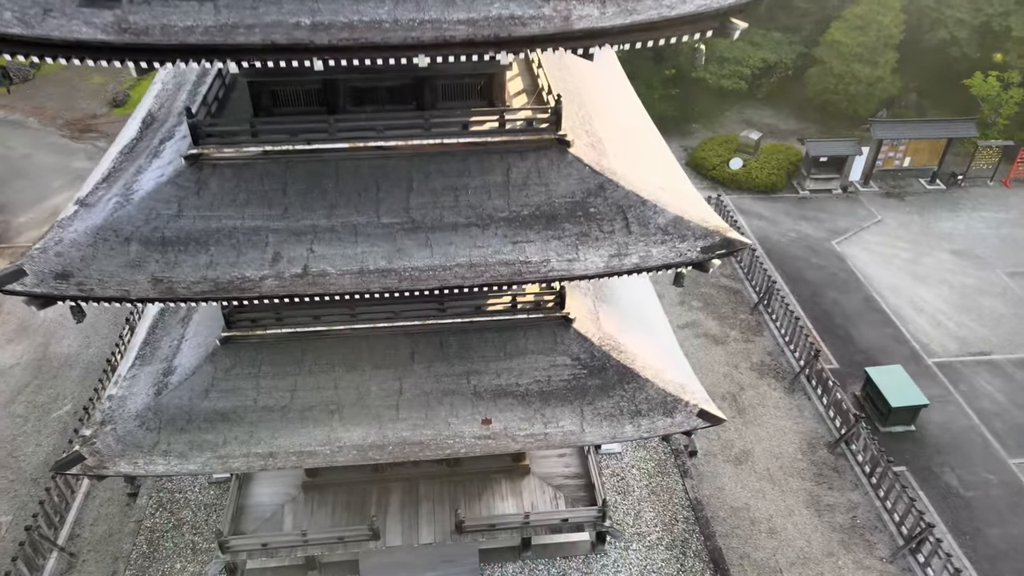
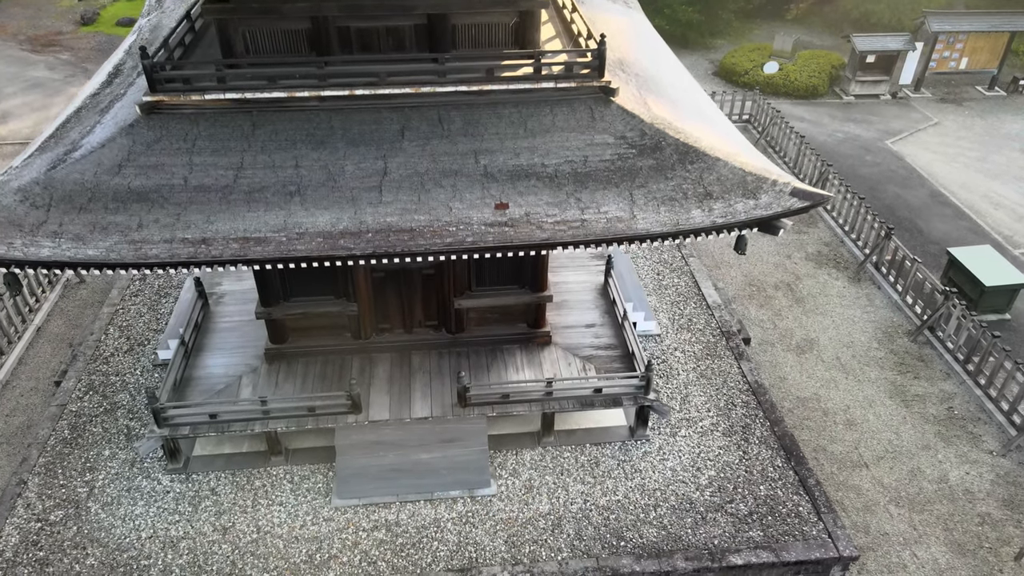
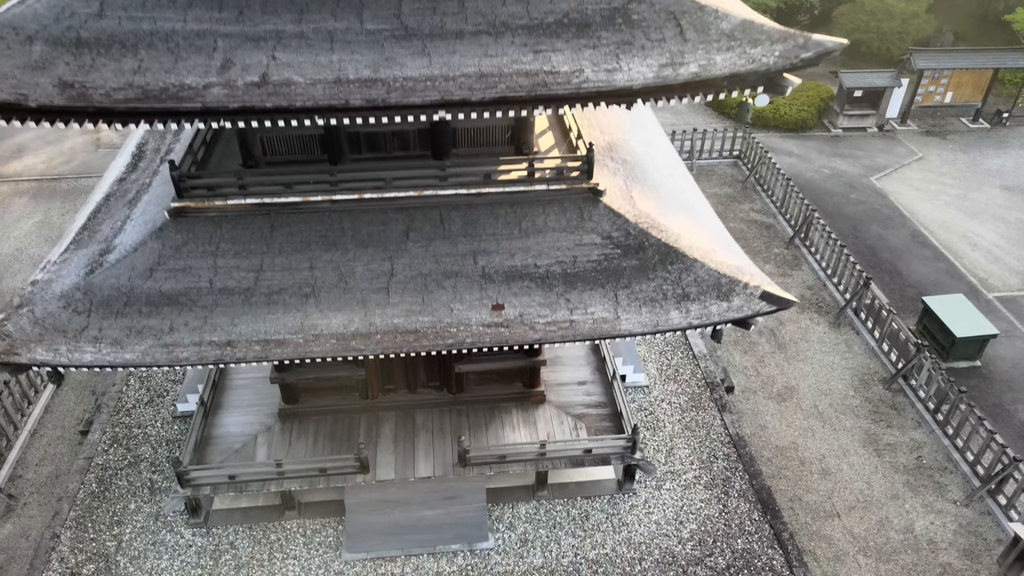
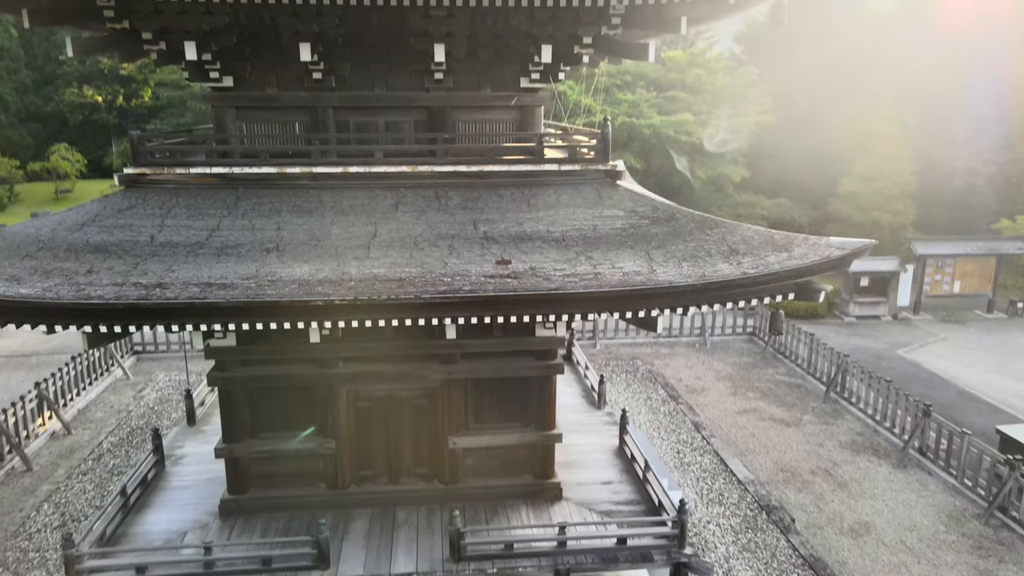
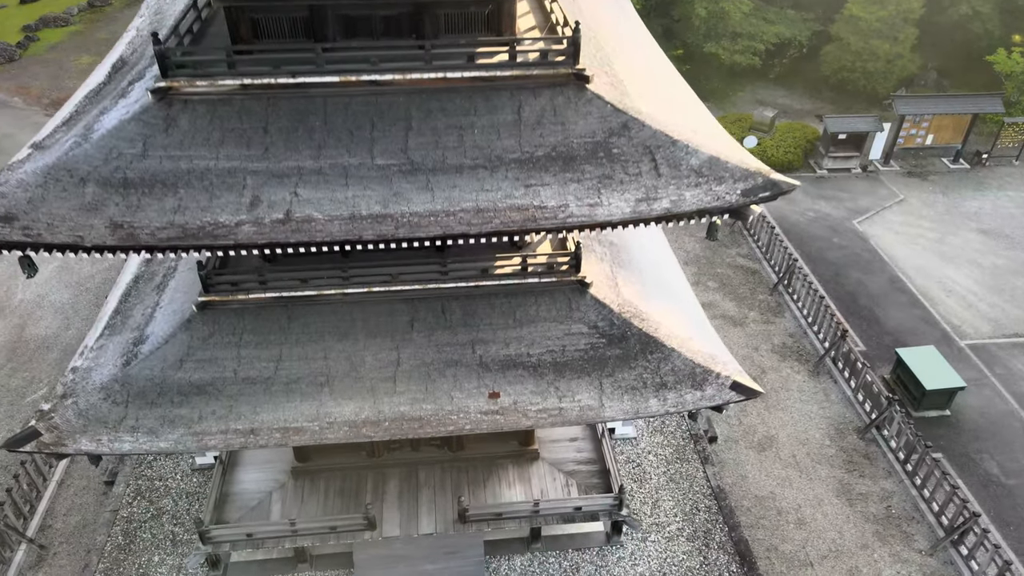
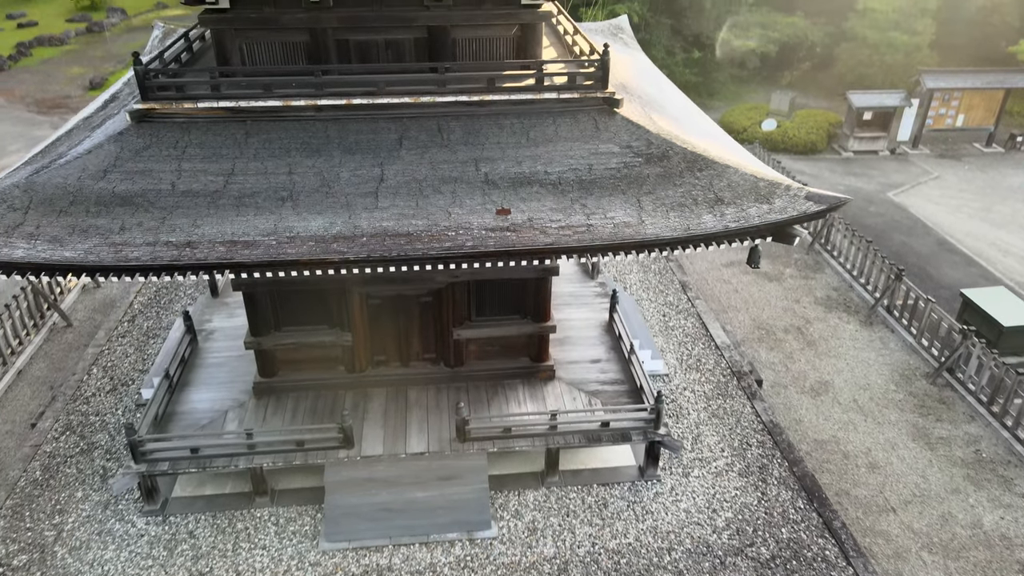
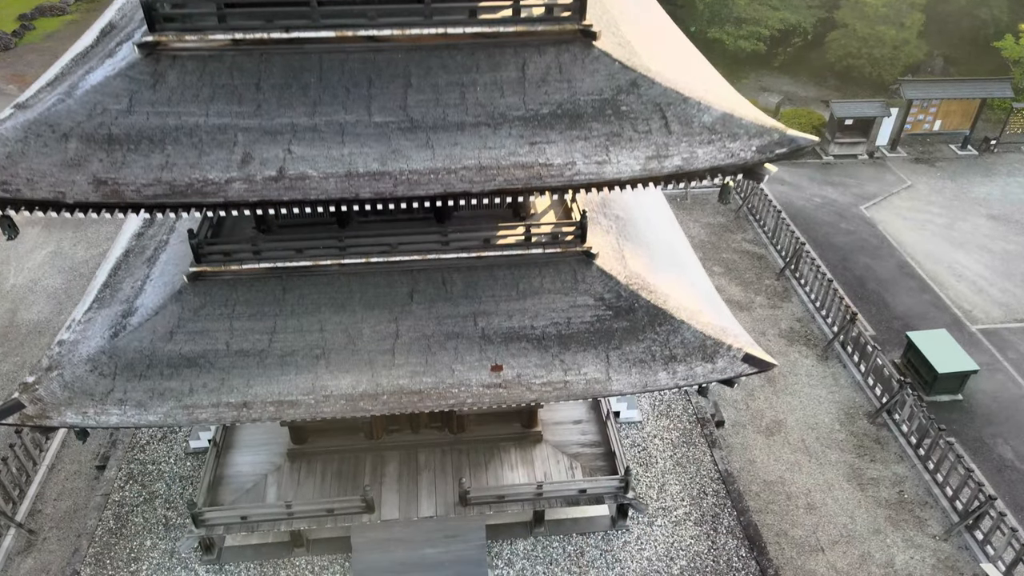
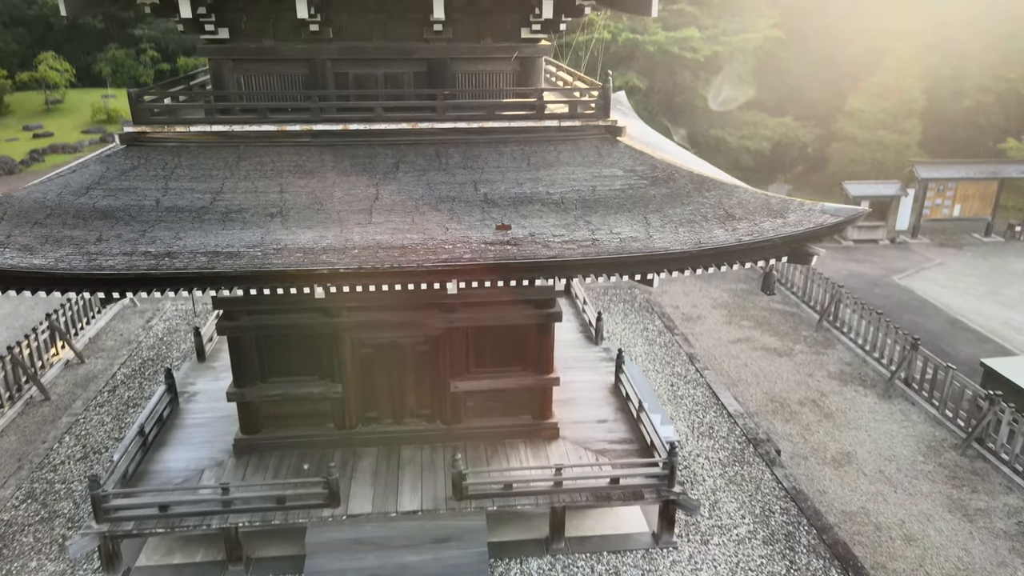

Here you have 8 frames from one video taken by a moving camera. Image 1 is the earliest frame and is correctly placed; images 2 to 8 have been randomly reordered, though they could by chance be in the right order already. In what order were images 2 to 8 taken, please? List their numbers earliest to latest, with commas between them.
5, 7, 3, 2, 6, 8, 4
